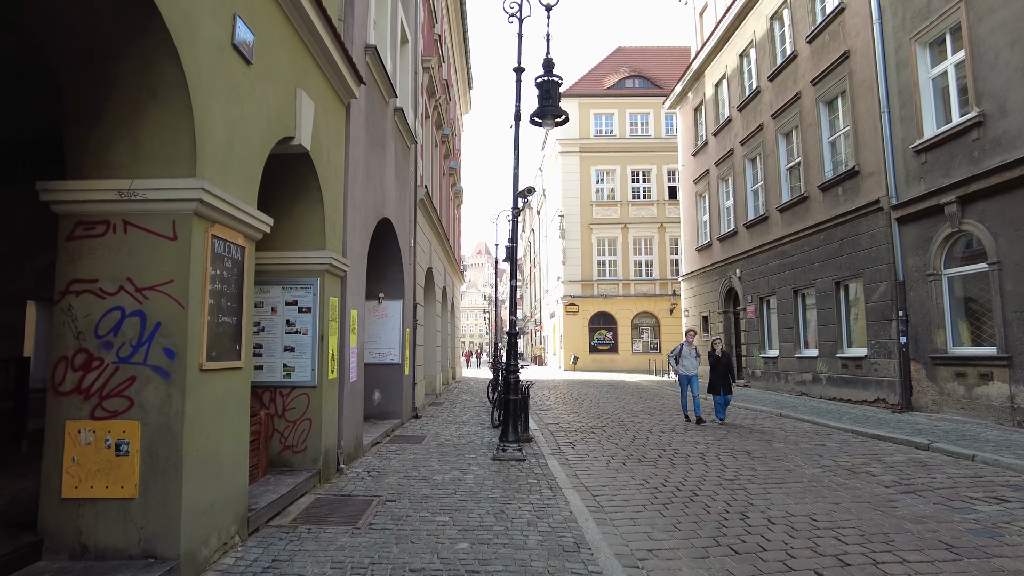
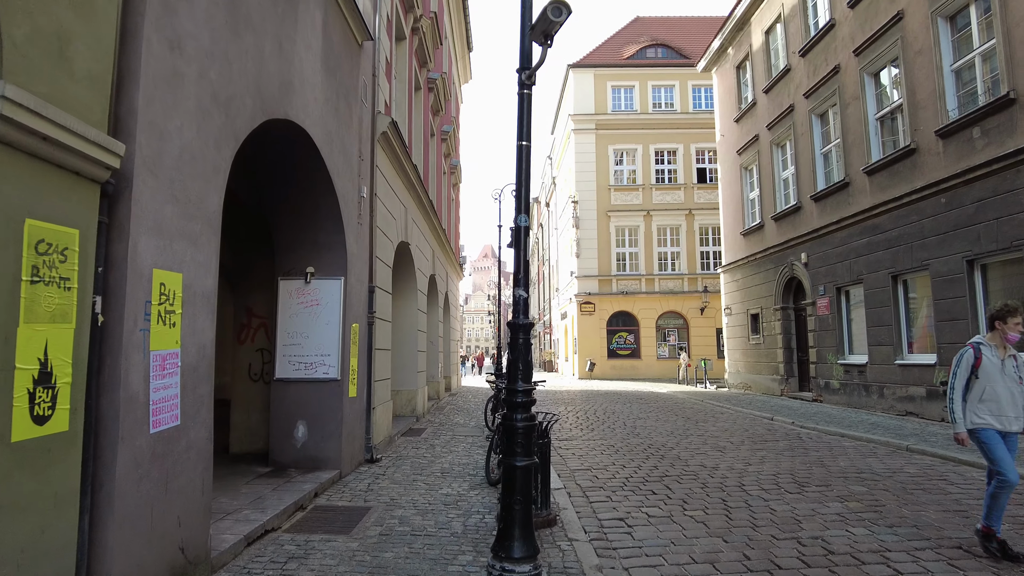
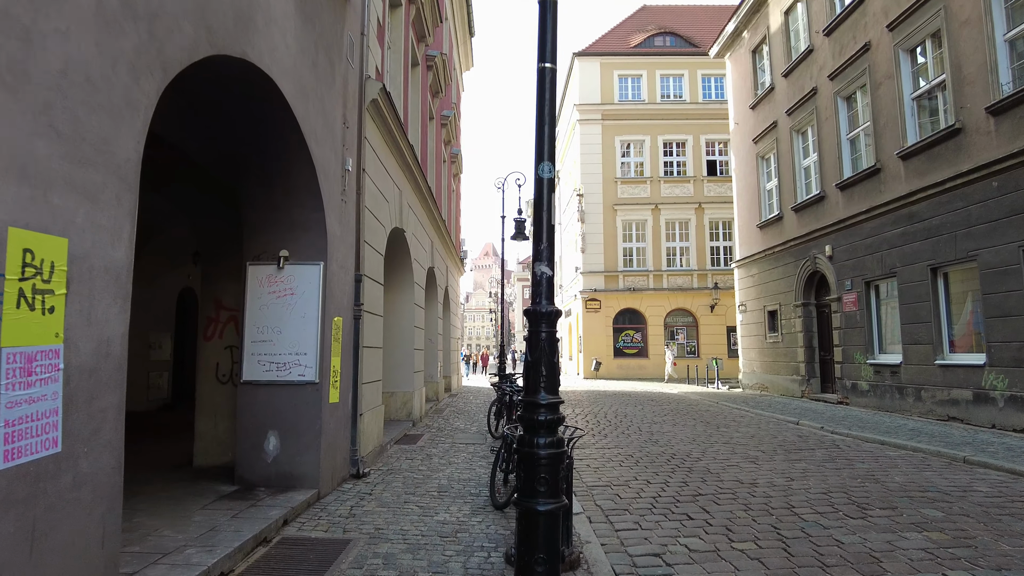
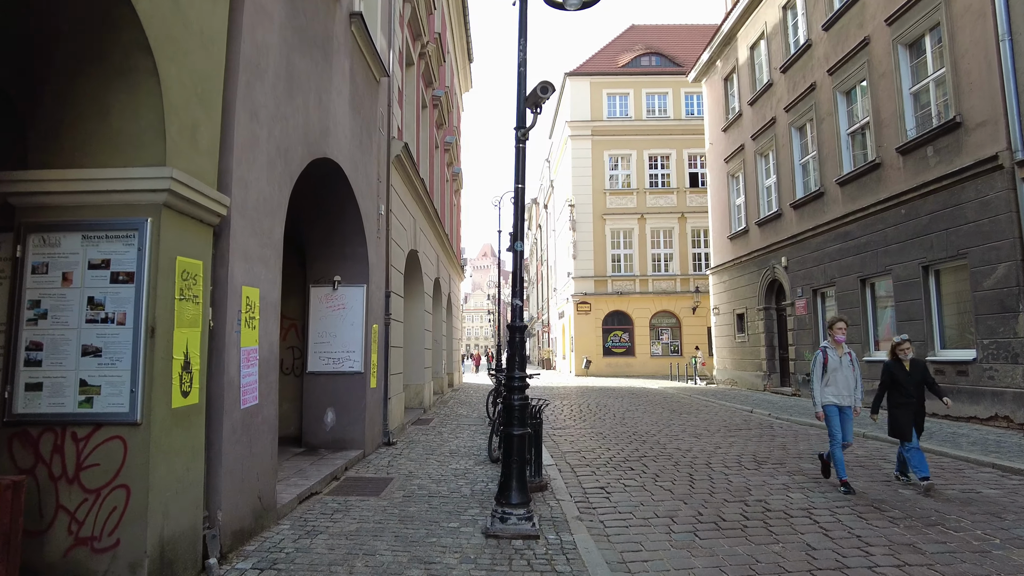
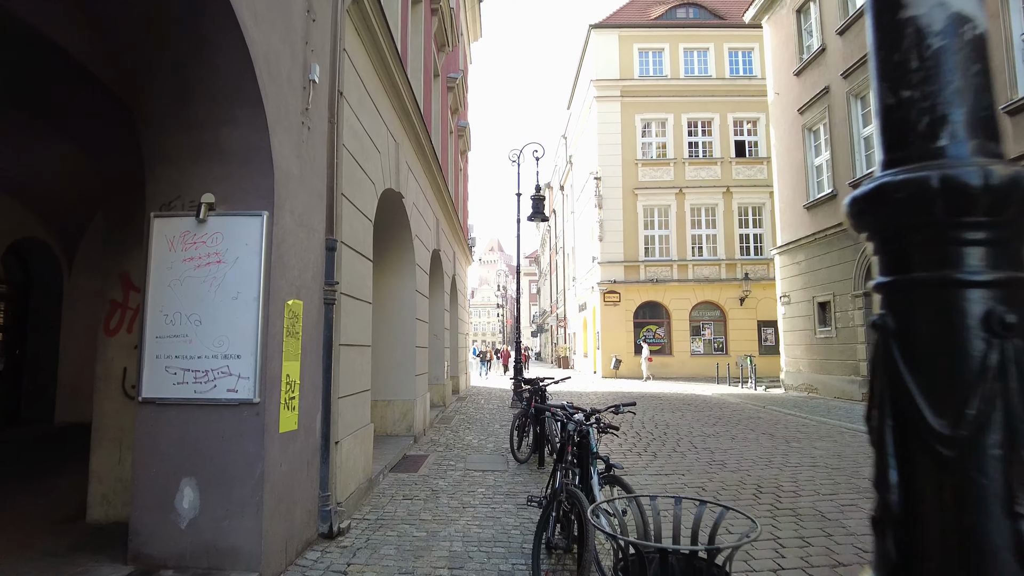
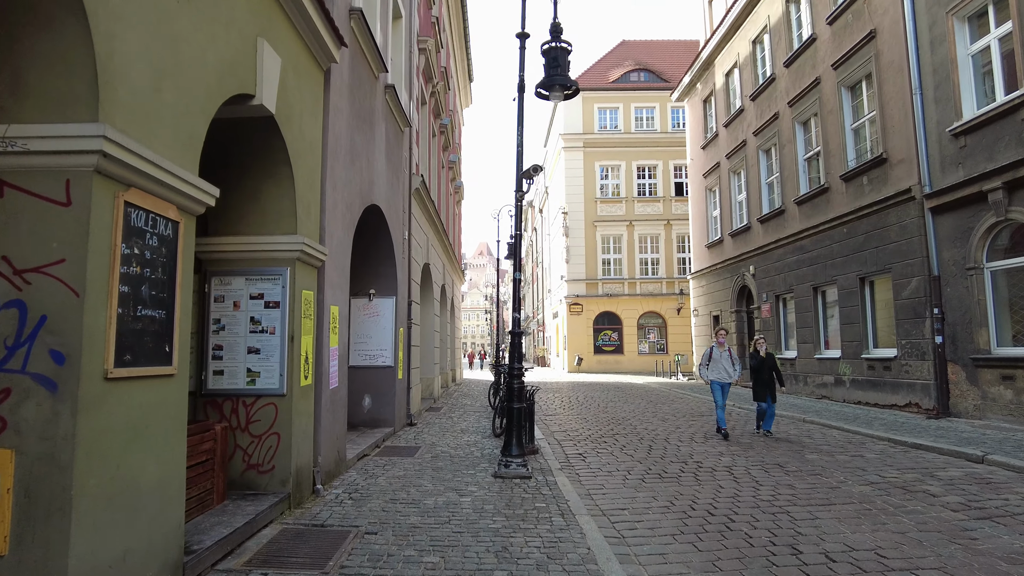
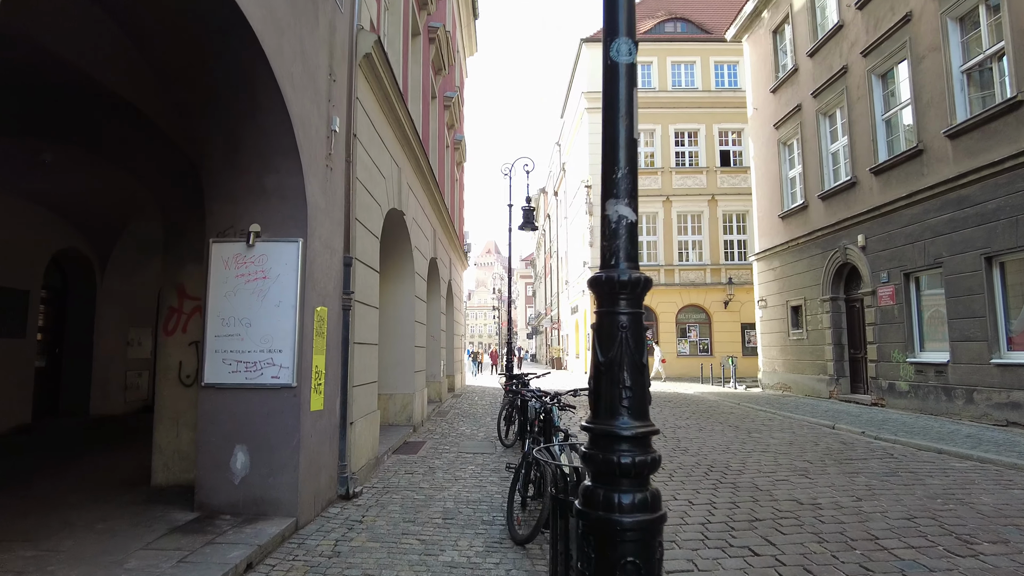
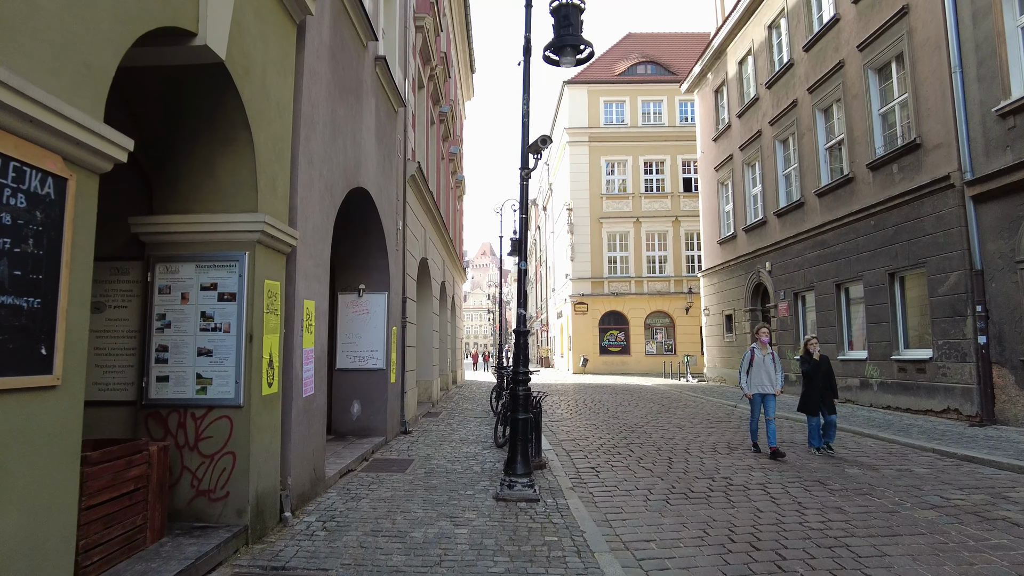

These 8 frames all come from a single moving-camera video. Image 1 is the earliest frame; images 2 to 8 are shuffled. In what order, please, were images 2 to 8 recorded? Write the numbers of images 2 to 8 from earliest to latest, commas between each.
6, 8, 4, 2, 3, 7, 5
